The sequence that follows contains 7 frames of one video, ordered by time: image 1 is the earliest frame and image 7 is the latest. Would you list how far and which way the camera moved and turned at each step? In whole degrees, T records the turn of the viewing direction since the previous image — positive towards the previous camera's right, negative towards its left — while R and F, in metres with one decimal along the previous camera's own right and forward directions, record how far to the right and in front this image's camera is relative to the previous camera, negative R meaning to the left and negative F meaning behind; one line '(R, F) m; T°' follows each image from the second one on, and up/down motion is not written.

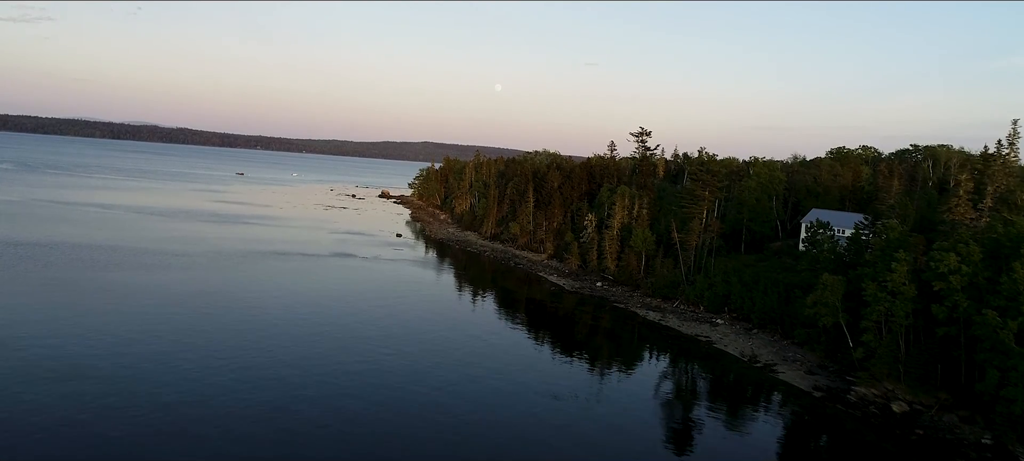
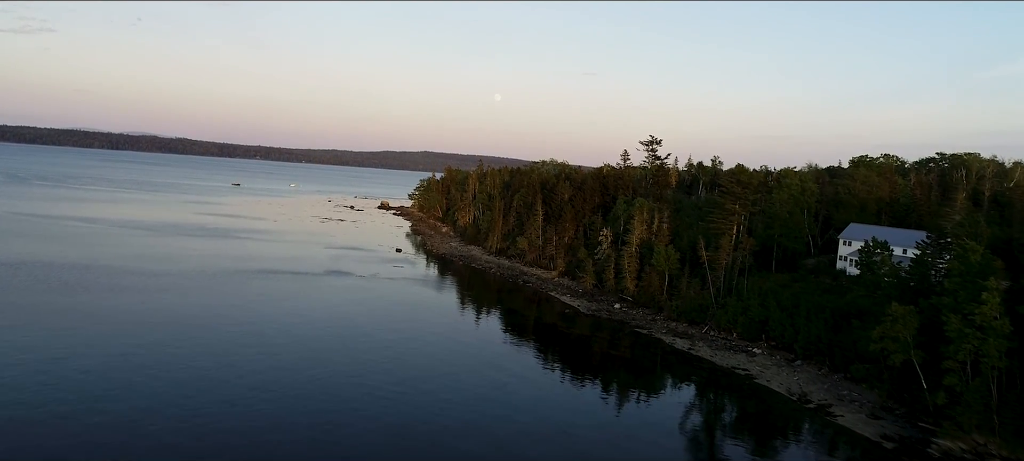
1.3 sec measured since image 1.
(-0.8, +4.3) m; 0°
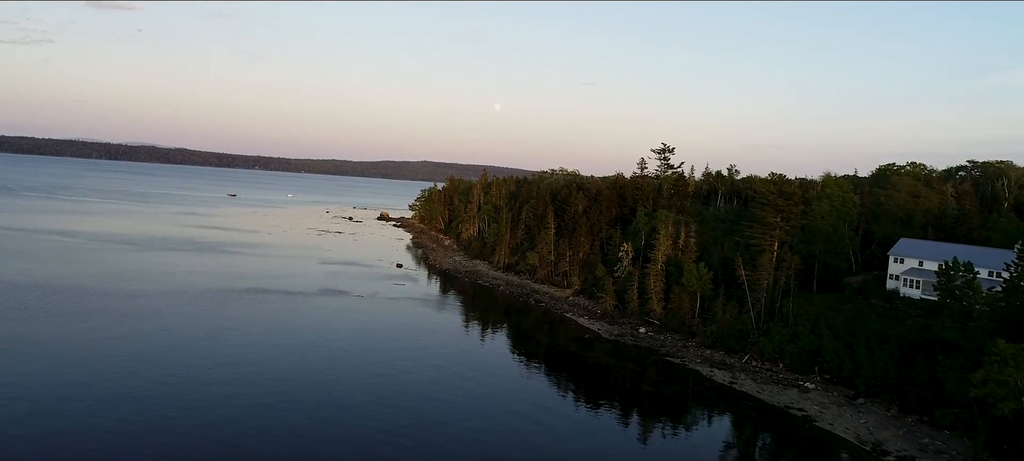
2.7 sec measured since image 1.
(-1.0, +4.6) m; 0°
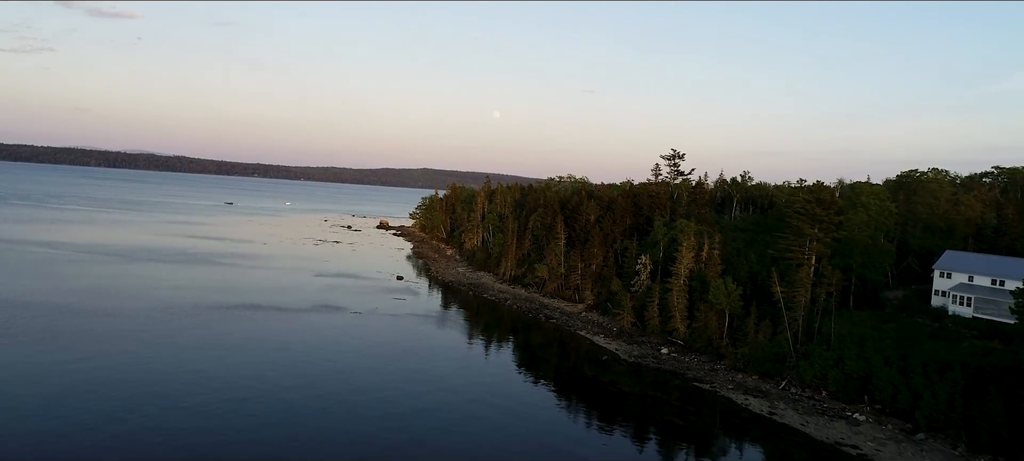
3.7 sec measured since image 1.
(-0.7, +3.4) m; 0°
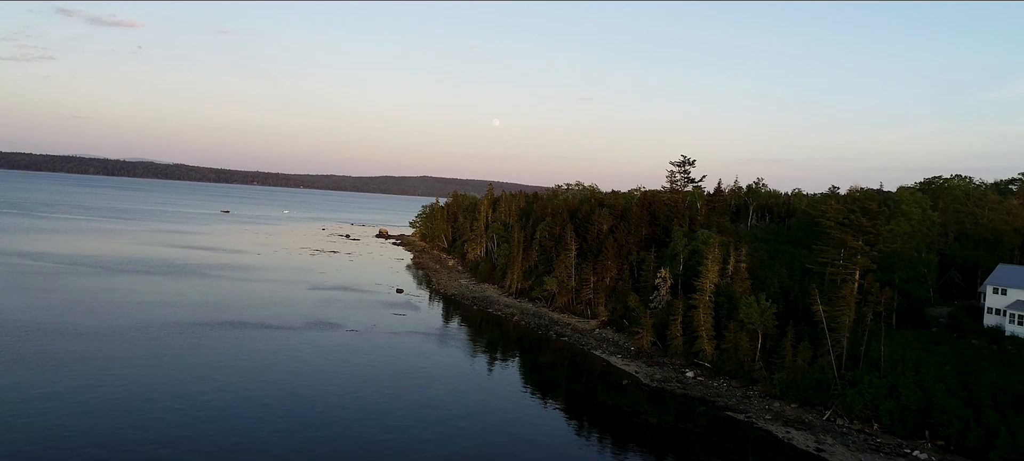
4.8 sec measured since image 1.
(-0.6, +3.4) m; 0°
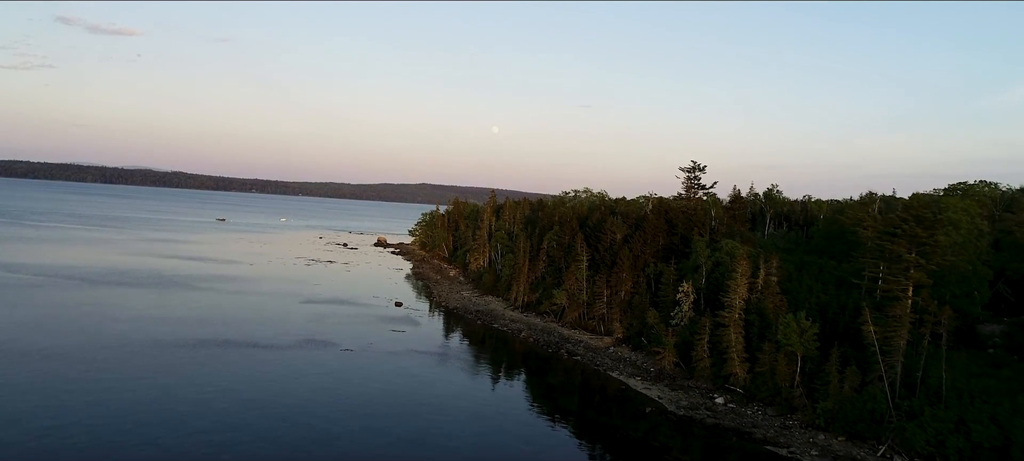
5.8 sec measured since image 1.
(-0.6, +3.4) m; 0°
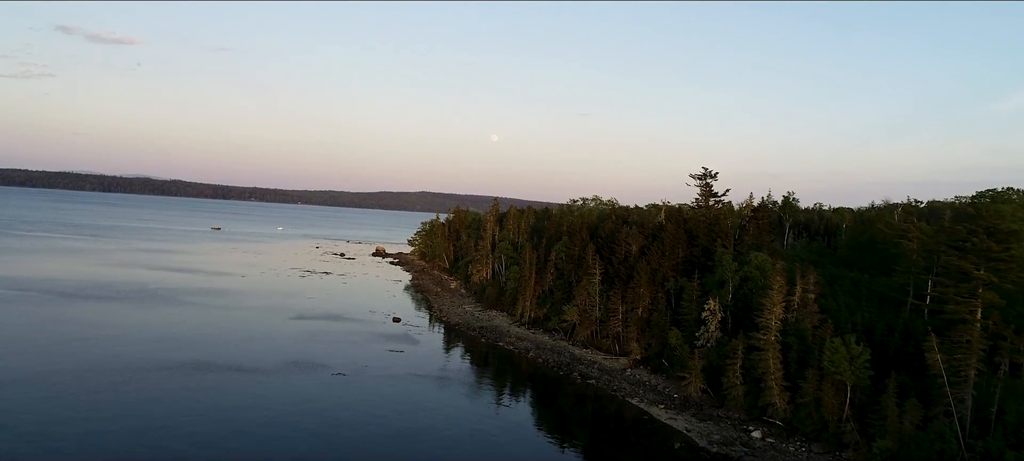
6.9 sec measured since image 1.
(-0.5, +3.5) m; 0°
